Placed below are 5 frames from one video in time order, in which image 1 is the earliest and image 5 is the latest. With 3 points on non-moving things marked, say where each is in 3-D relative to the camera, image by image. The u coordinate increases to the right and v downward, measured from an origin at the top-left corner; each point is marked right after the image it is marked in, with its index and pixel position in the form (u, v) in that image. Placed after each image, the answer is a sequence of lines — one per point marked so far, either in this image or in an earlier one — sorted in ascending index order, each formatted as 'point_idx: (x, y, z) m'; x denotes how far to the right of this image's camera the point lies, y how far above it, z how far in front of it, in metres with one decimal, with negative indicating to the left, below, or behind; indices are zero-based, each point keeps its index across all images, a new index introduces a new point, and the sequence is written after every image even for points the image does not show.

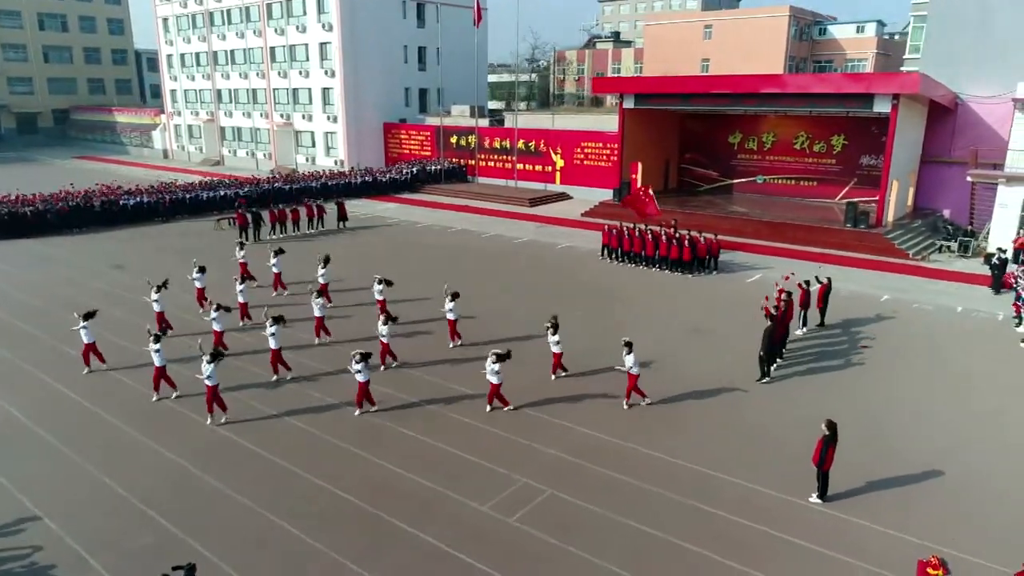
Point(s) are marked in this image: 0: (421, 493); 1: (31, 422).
0: (-0.8, -2.1, +7.3) m
1: (-5.9, -1.6, +8.9) m
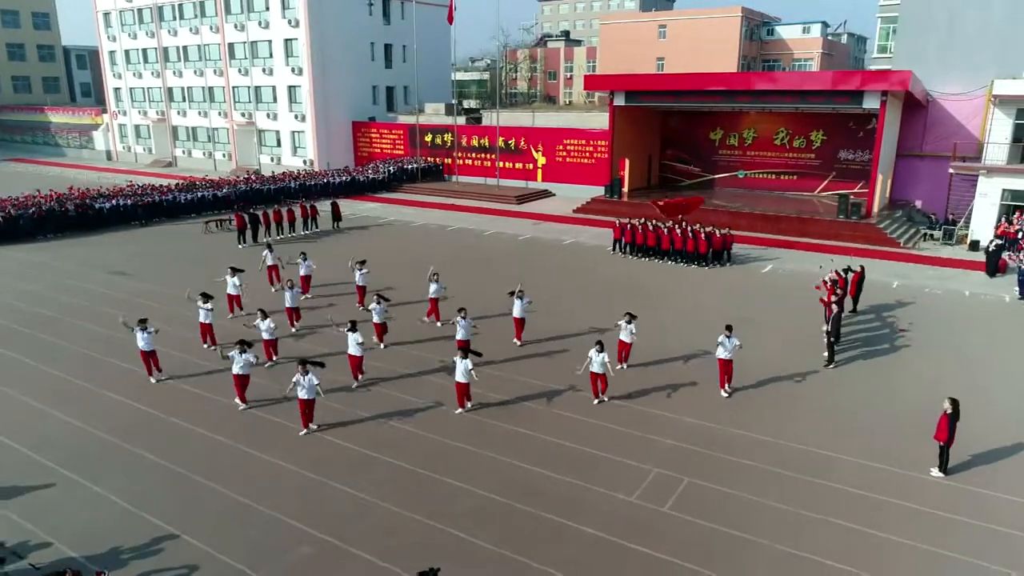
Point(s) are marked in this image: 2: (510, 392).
0: (+0.5, -2.0, +7.3) m
1: (-4.7, -1.7, +8.4) m
2: (0.0, -1.4, +9.6) m
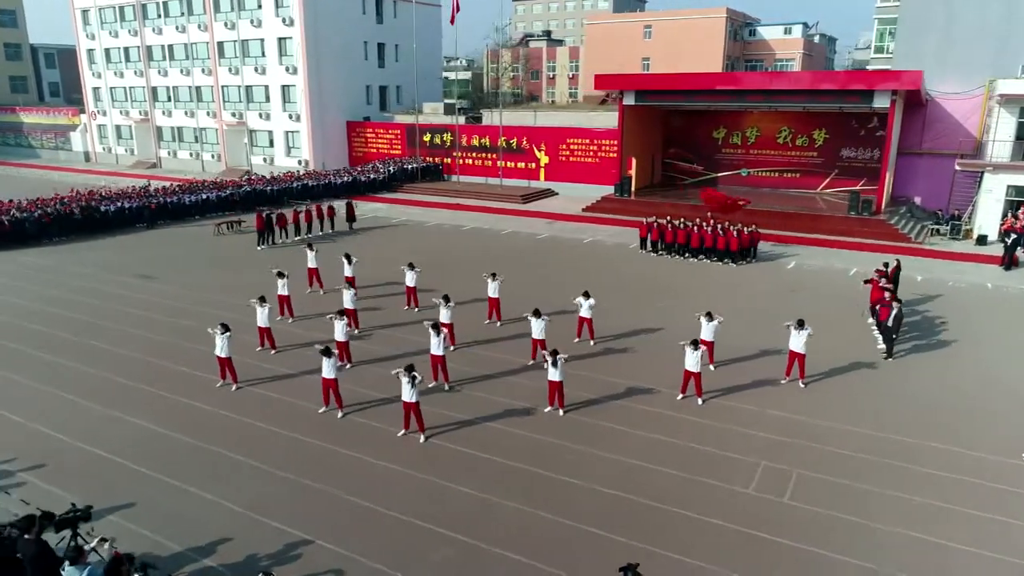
0: (+1.7, -2.0, +7.4) m
1: (-3.6, -1.7, +8.2) m
2: (+1.0, -1.4, +9.6) m
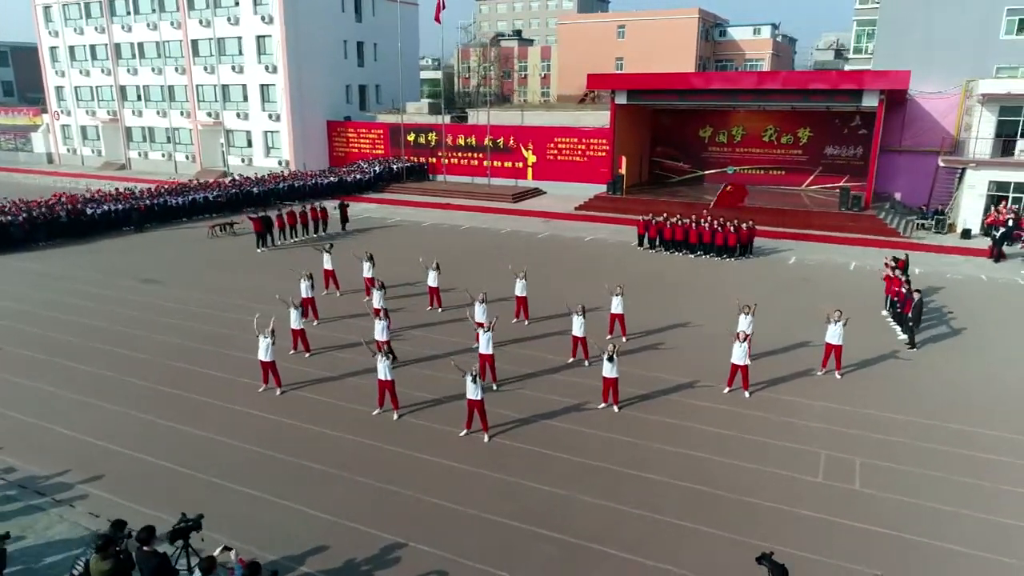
0: (+2.4, -2.0, +7.5) m
1: (-2.9, -1.8, +8.0) m
2: (+1.6, -1.3, +9.7) m
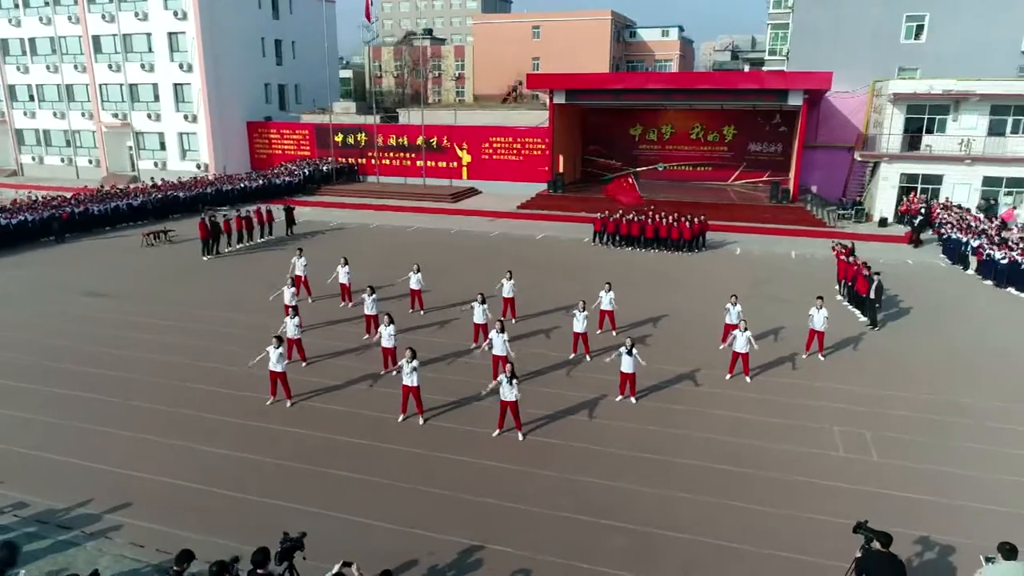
0: (+2.8, -1.8, +7.9) m
1: (-2.5, -1.9, +7.7) m
2: (+1.7, -1.3, +10.0) m
